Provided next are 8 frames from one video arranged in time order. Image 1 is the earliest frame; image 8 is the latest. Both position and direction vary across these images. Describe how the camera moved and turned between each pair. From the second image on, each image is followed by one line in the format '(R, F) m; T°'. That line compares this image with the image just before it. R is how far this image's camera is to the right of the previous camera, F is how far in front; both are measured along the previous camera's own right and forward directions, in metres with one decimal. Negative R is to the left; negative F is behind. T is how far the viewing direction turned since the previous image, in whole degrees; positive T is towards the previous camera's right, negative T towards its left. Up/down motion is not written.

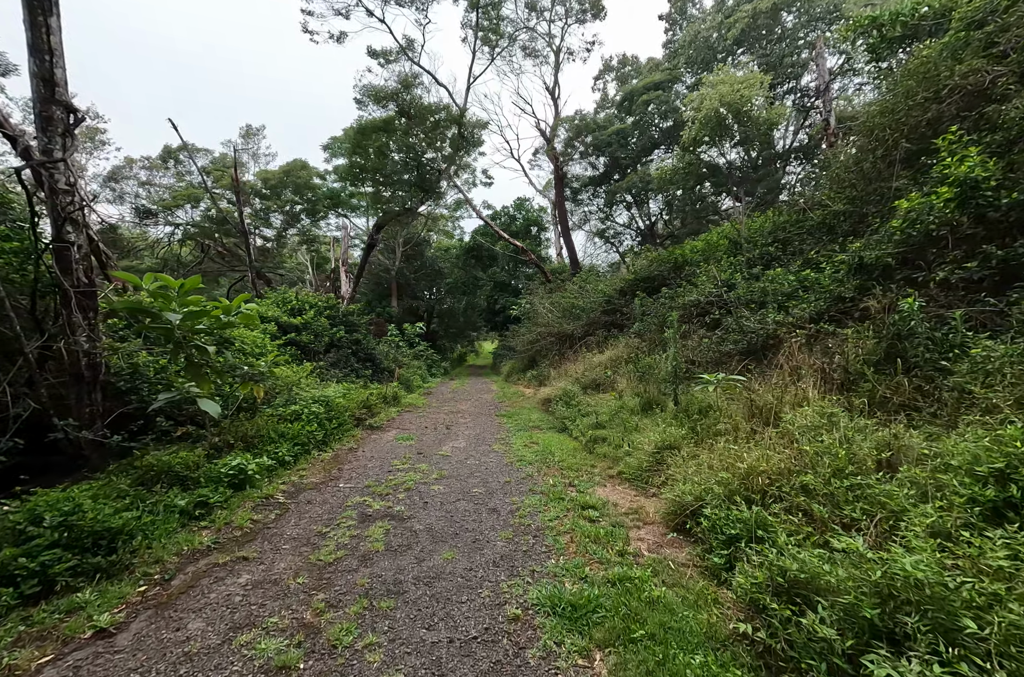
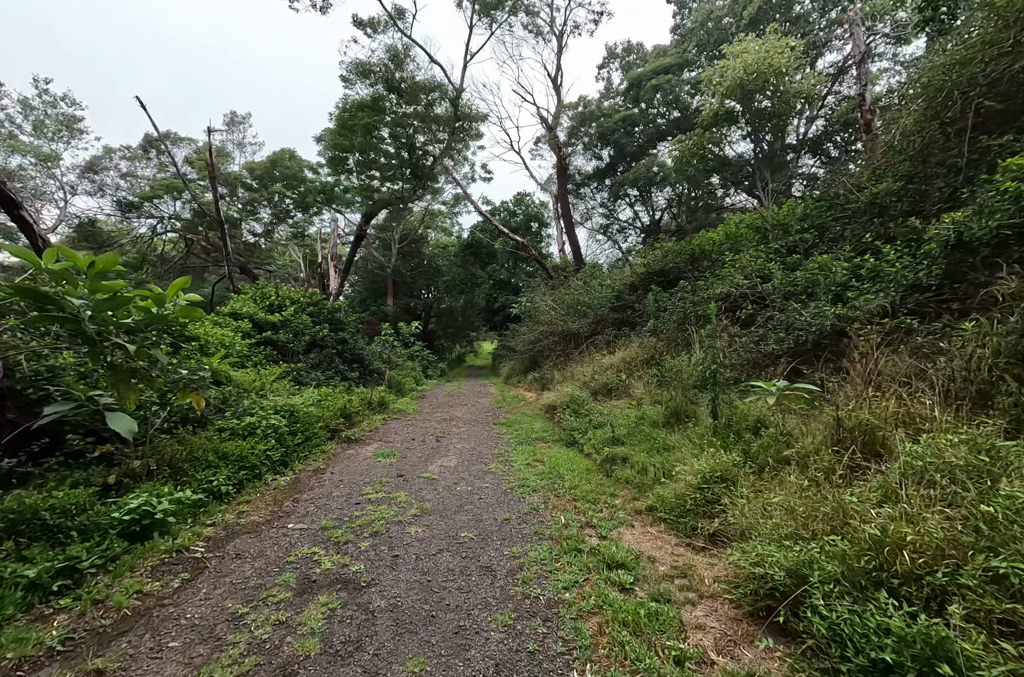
(0.0, +1.0) m; 0°
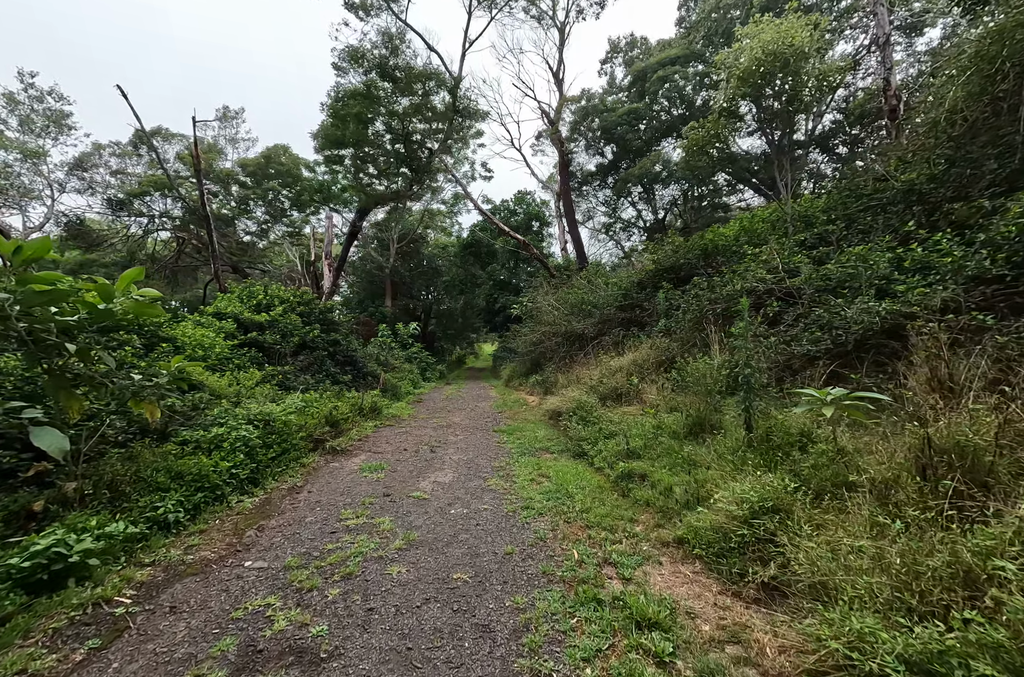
(0.0, +0.6) m; 0°
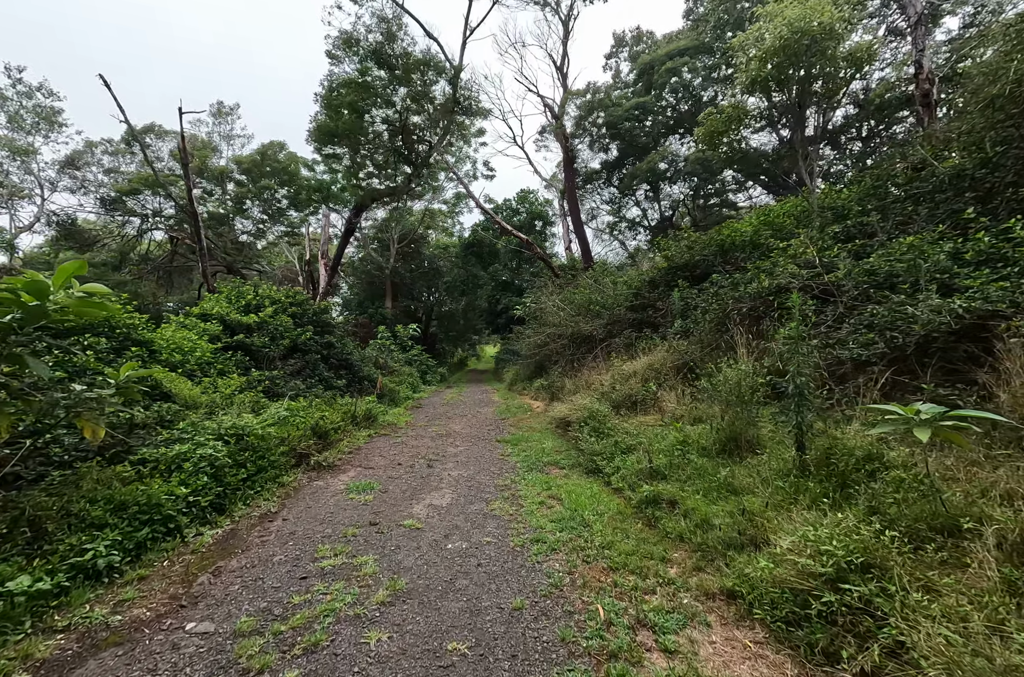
(0.0, +0.6) m; 0°
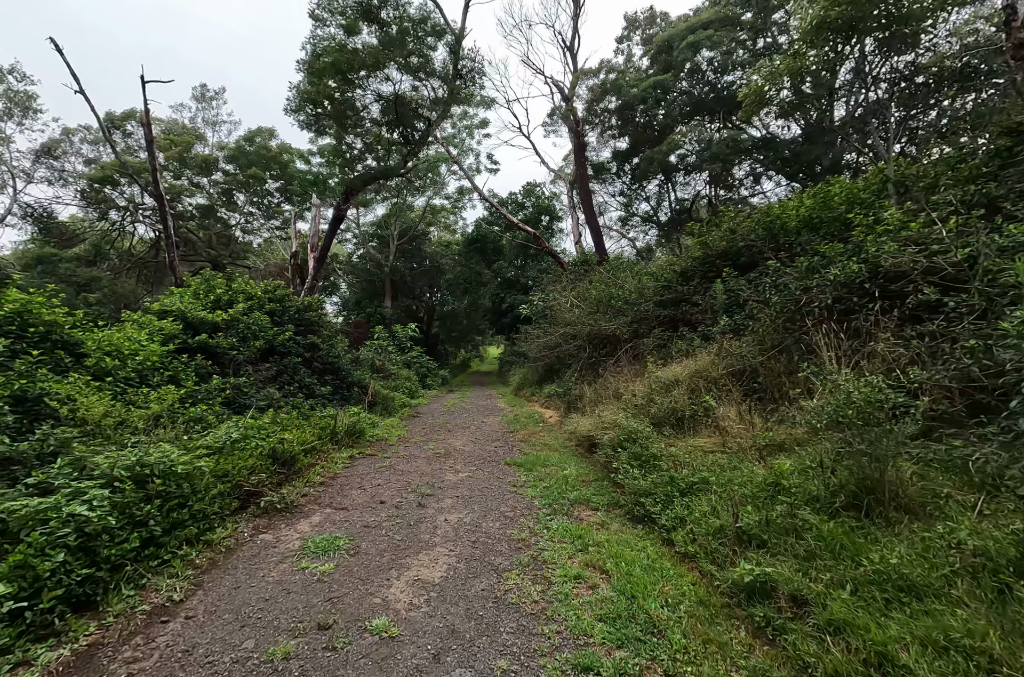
(-0.1, +1.3) m; 0°
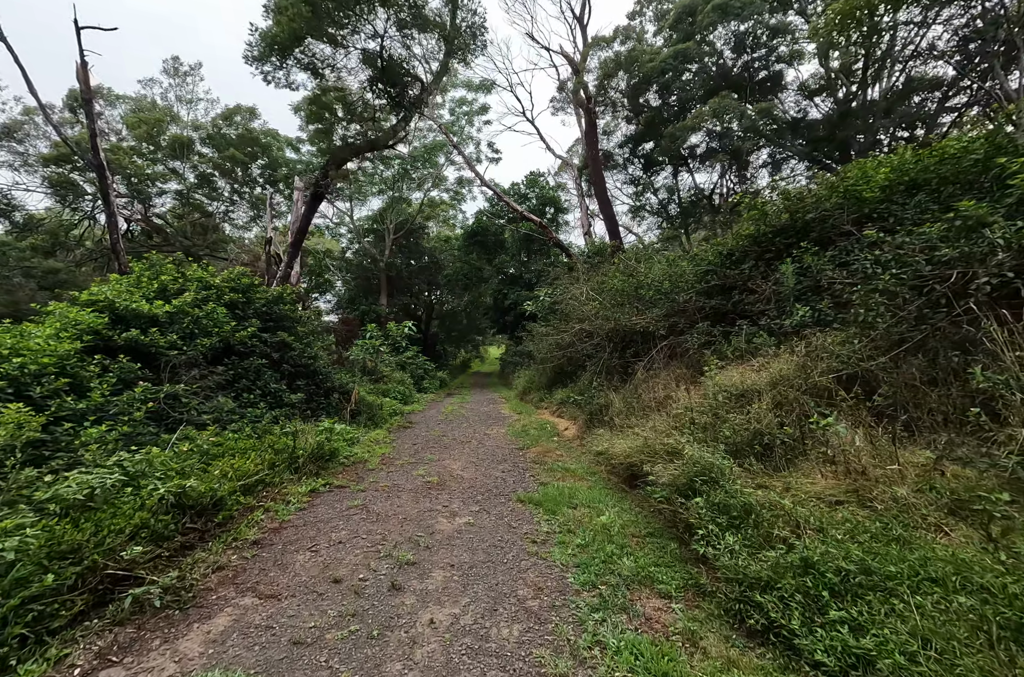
(-0.1, +1.5) m; 0°
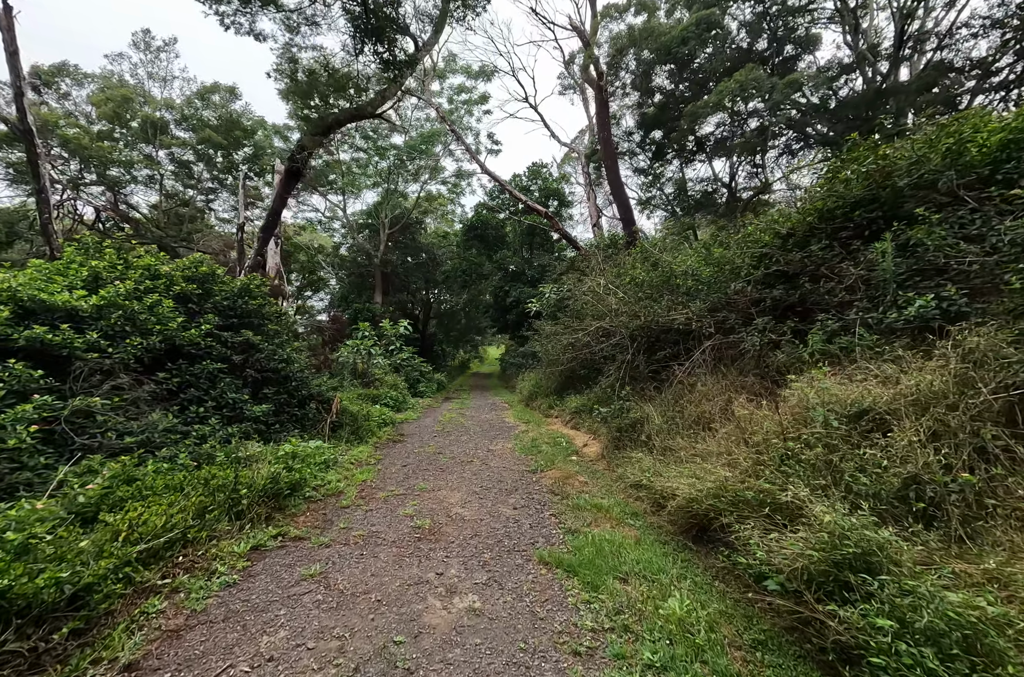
(-0.2, +1.2) m; 0°
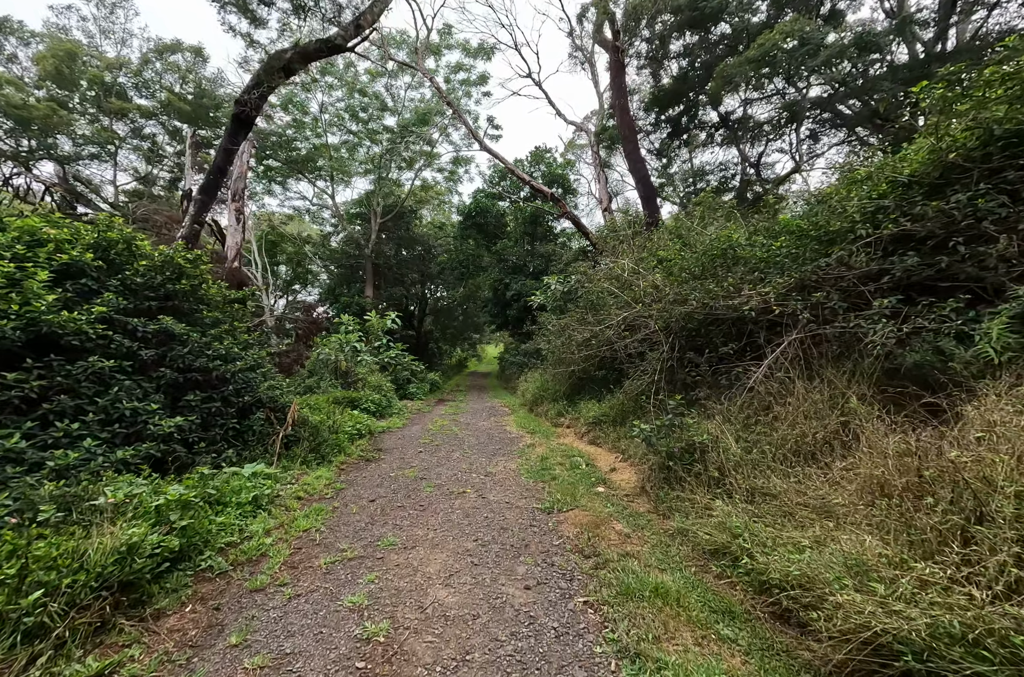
(-0.1, +1.6) m; 0°
